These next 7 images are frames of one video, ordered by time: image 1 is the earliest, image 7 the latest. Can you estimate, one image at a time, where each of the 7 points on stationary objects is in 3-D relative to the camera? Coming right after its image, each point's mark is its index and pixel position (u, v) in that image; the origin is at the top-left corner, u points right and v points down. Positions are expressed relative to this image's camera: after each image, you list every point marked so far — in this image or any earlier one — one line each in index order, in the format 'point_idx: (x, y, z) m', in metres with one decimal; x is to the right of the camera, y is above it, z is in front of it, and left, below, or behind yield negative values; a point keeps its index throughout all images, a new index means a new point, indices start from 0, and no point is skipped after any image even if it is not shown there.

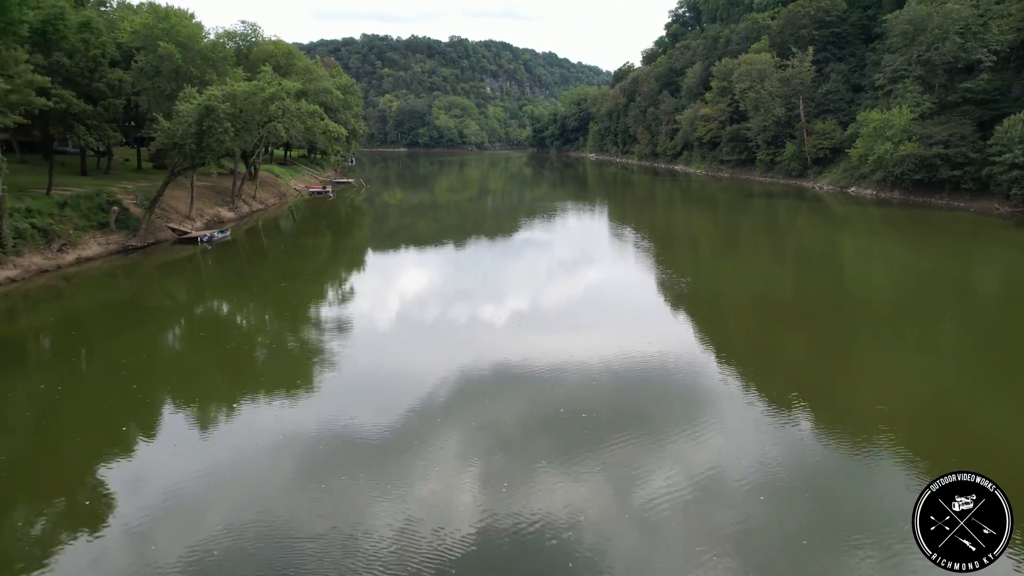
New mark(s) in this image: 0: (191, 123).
0: (-9.8, +5.1, +17.1) m
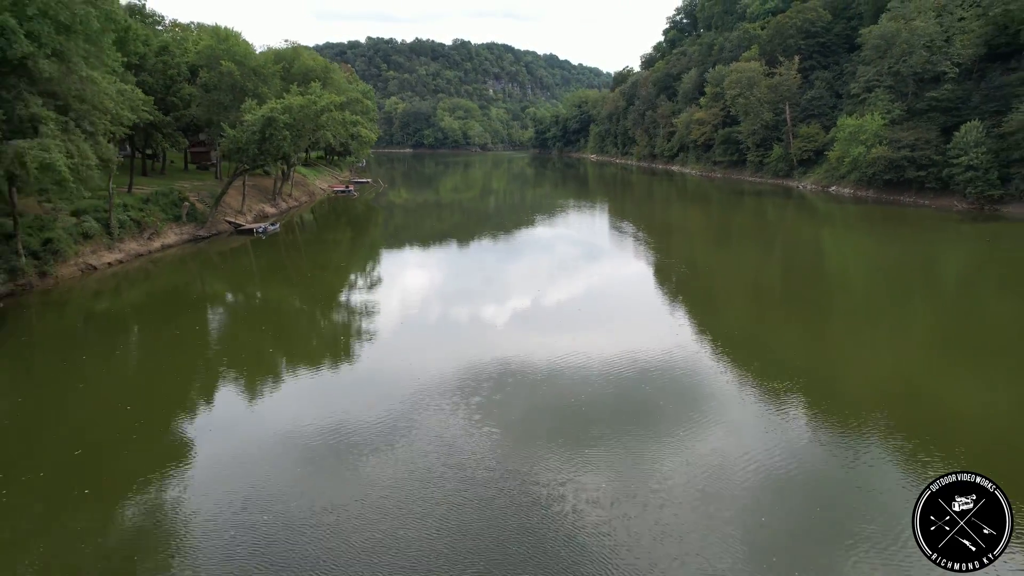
0: (-9.3, +5.7, +20.3) m
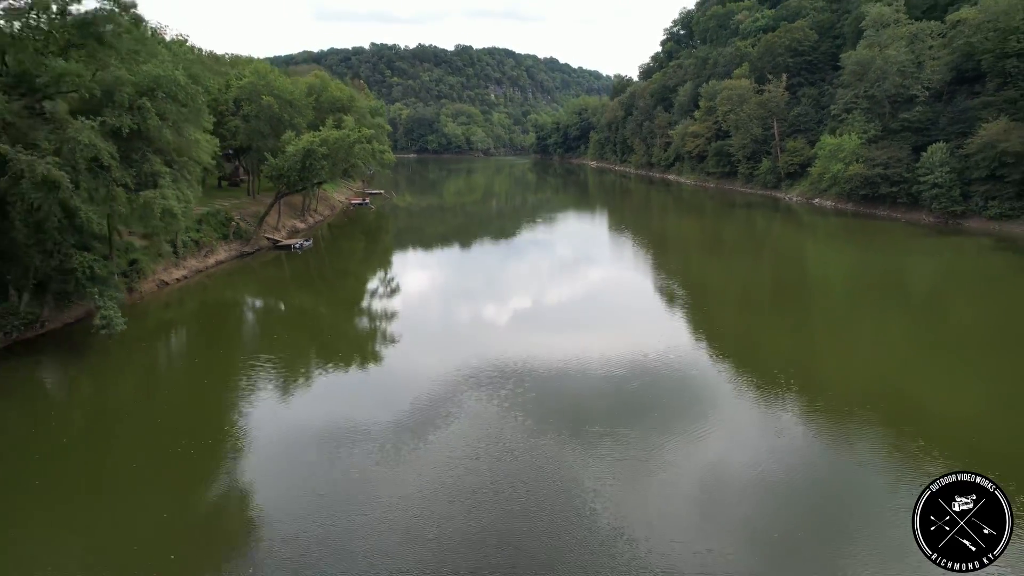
0: (-8.9, +5.3, +23.1) m
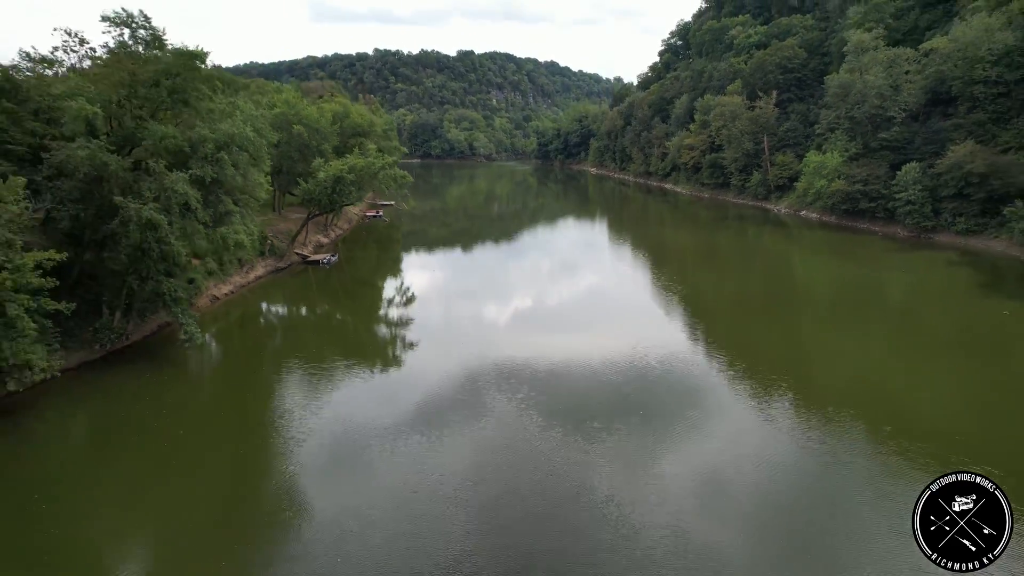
0: (-8.5, +4.7, +25.8) m
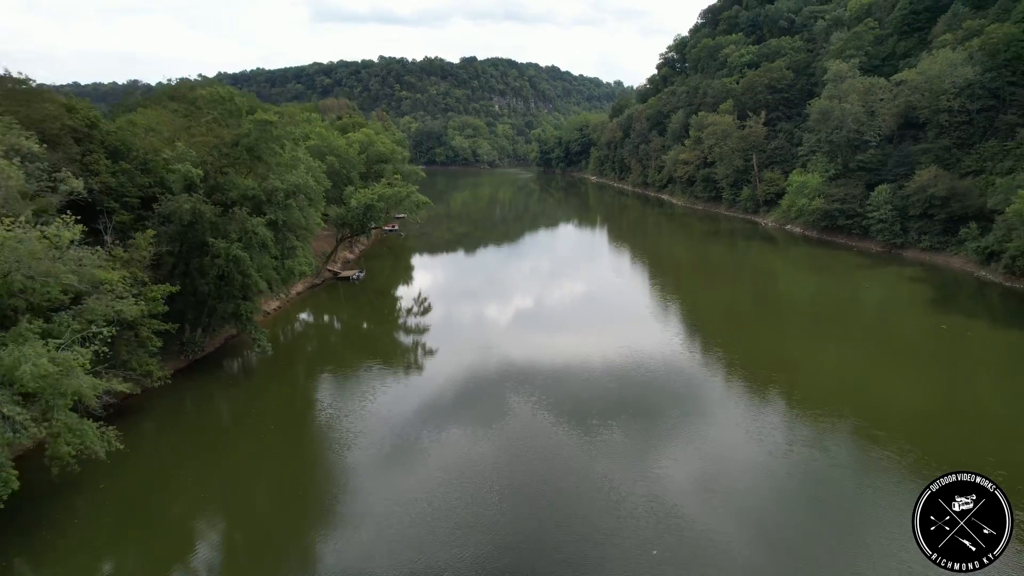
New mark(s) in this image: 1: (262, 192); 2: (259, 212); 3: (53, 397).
0: (-8.1, +4.0, +29.3) m
1: (-8.3, +3.2, +18.7) m
2: (-8.6, +2.6, +19.0) m
3: (-8.2, -2.0, +10.3) m
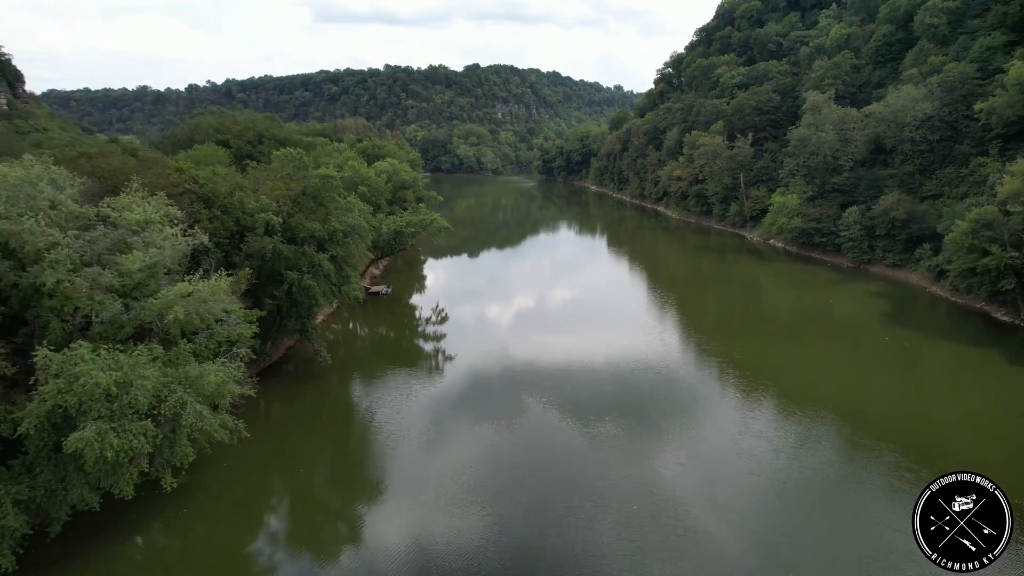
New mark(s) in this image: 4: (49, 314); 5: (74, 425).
0: (-7.5, +3.1, +33.7) m
1: (-7.7, +2.3, +23.1) m
2: (-8.0, +1.7, +23.4) m
3: (-7.7, -2.9, +14.7) m
4: (-10.9, -0.6, +13.1) m
5: (-9.8, -3.1, +12.6) m
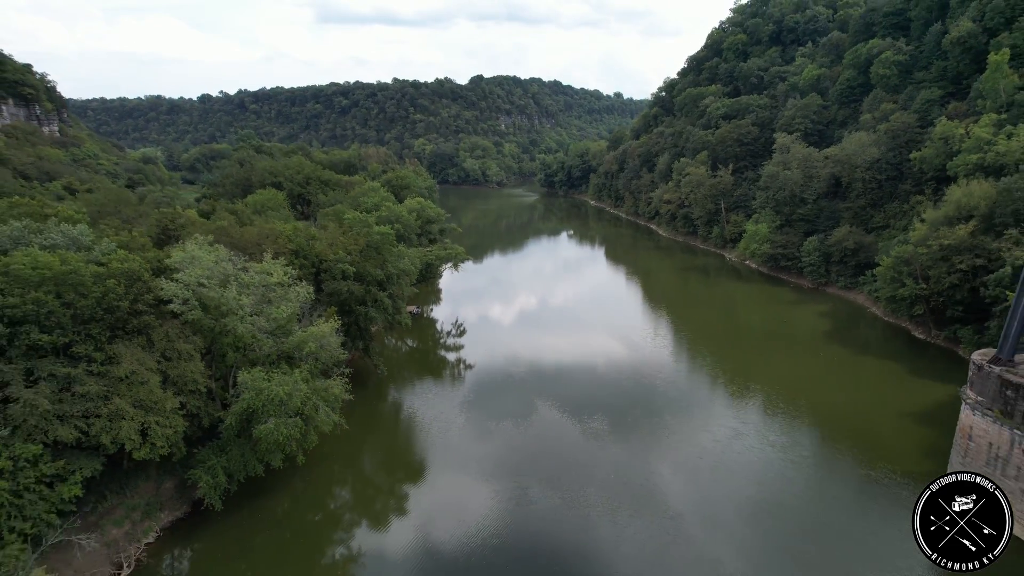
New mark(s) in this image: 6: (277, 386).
0: (-6.8, +1.5, +40.9) m
1: (-7.1, +0.8, +30.3) m
2: (-7.3, +0.1, +30.6) m
3: (-7.0, -4.4, +21.9) m
4: (-10.2, -2.2, +20.3) m
5: (-9.2, -4.7, +19.8) m
6: (-8.2, -3.4, +19.5) m
